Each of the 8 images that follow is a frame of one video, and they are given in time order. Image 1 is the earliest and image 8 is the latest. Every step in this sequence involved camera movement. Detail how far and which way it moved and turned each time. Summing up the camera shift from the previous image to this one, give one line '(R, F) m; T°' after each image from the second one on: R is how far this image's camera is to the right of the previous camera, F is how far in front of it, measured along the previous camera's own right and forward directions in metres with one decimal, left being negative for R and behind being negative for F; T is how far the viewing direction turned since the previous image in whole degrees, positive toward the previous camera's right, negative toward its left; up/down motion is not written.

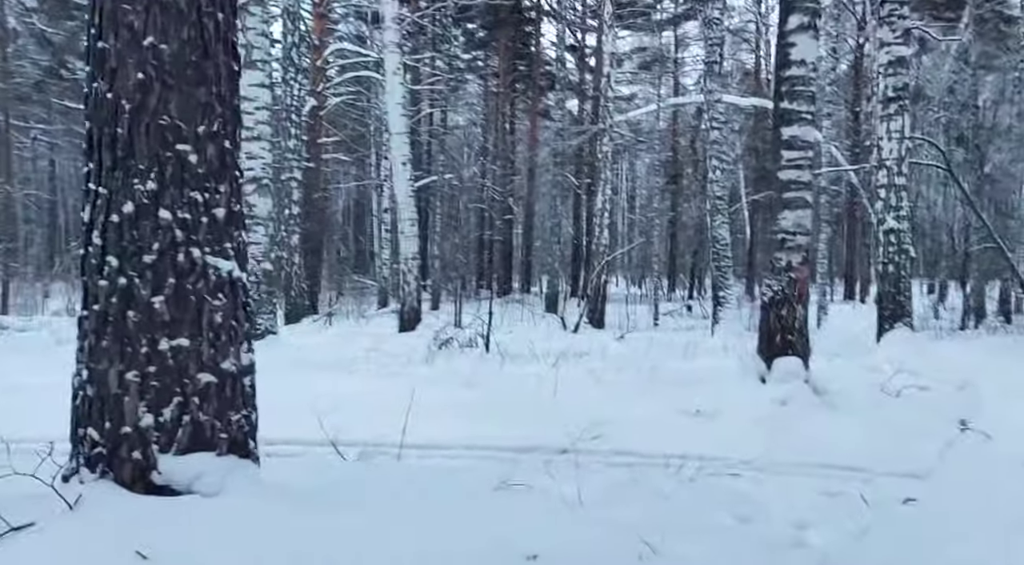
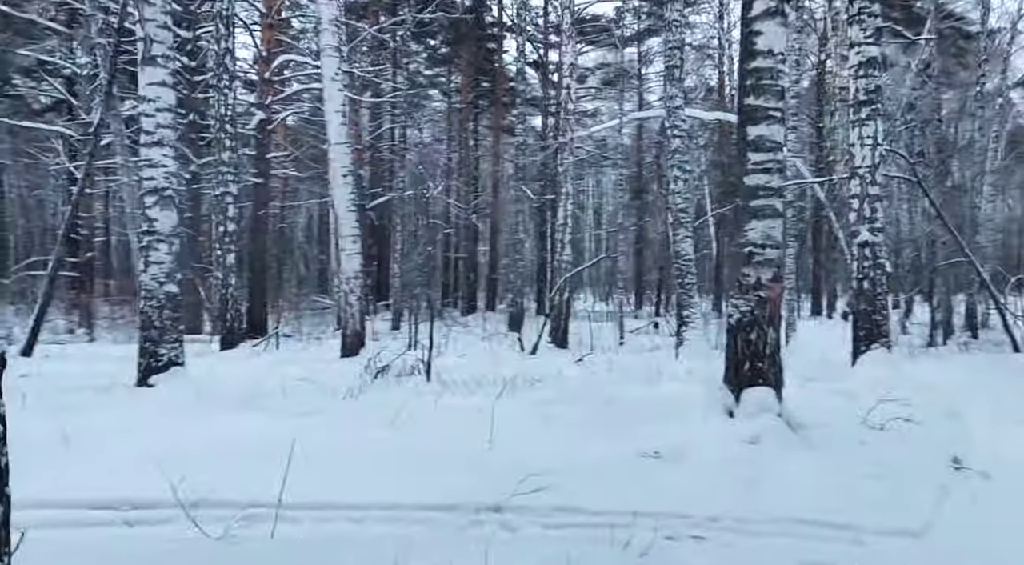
(+0.2, +0.6) m; +2°
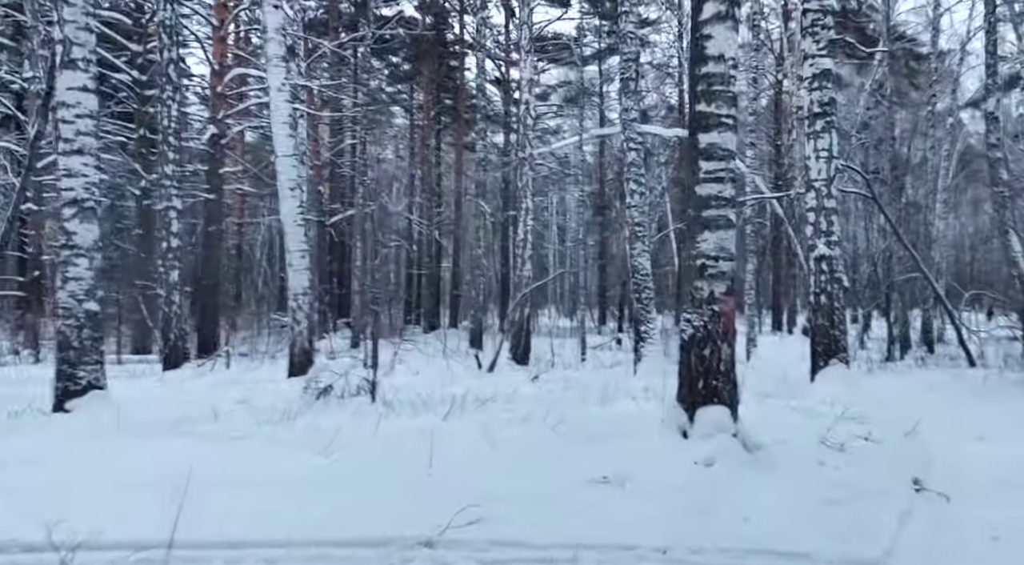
(+0.1, +0.2) m; +2°
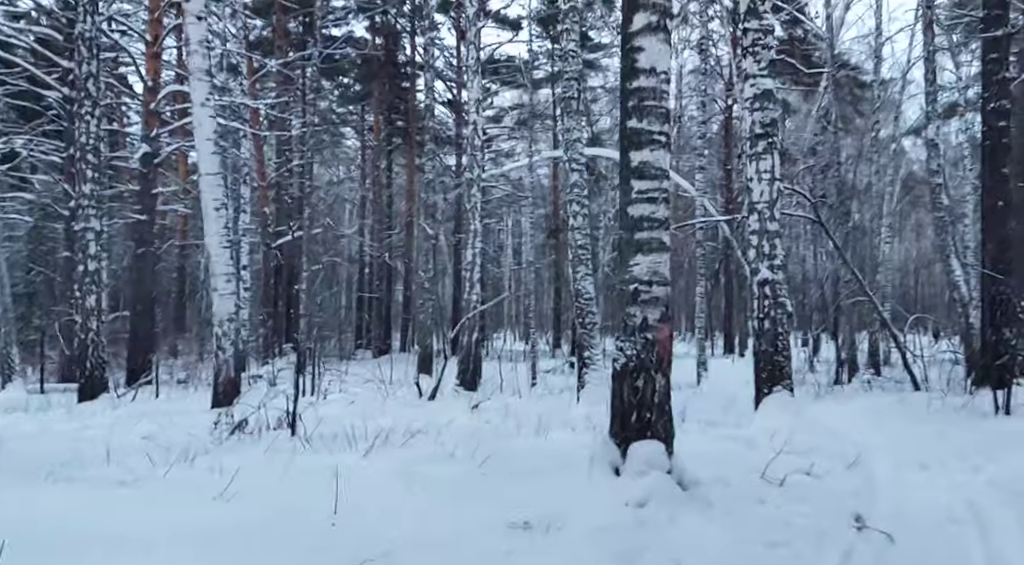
(+0.2, +0.3) m; +3°
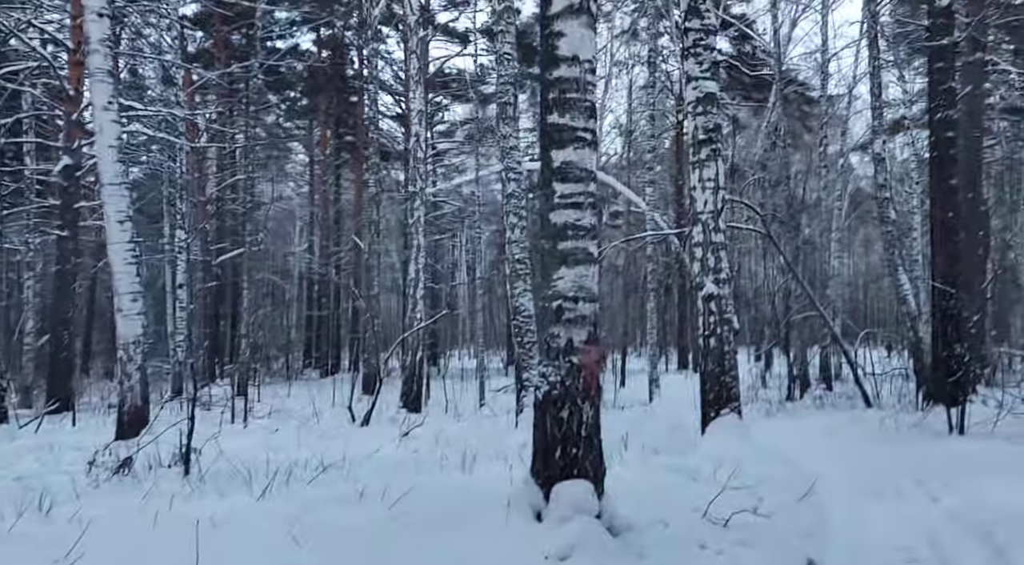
(+0.2, +0.5) m; +3°
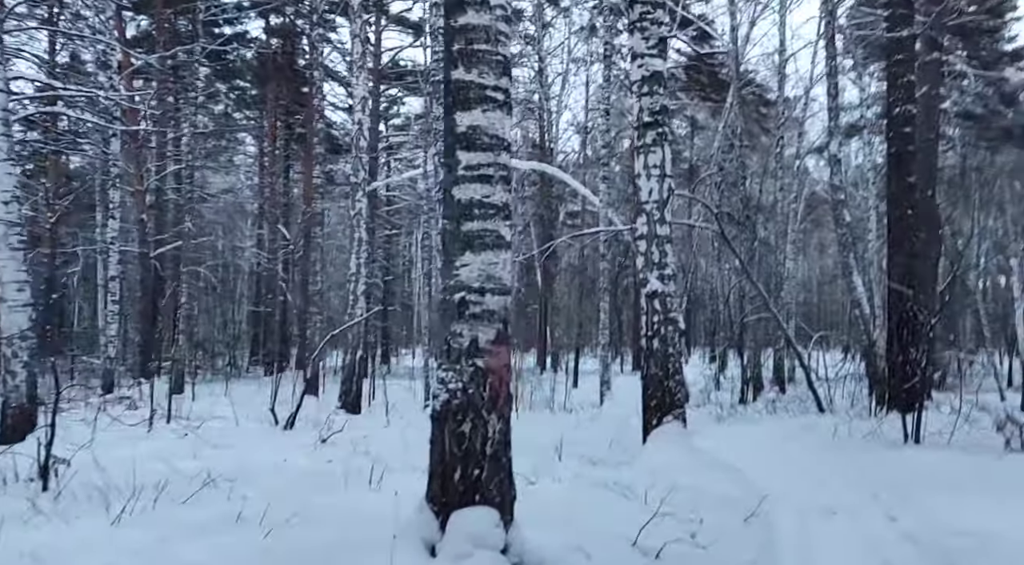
(+0.2, +0.6) m; +3°
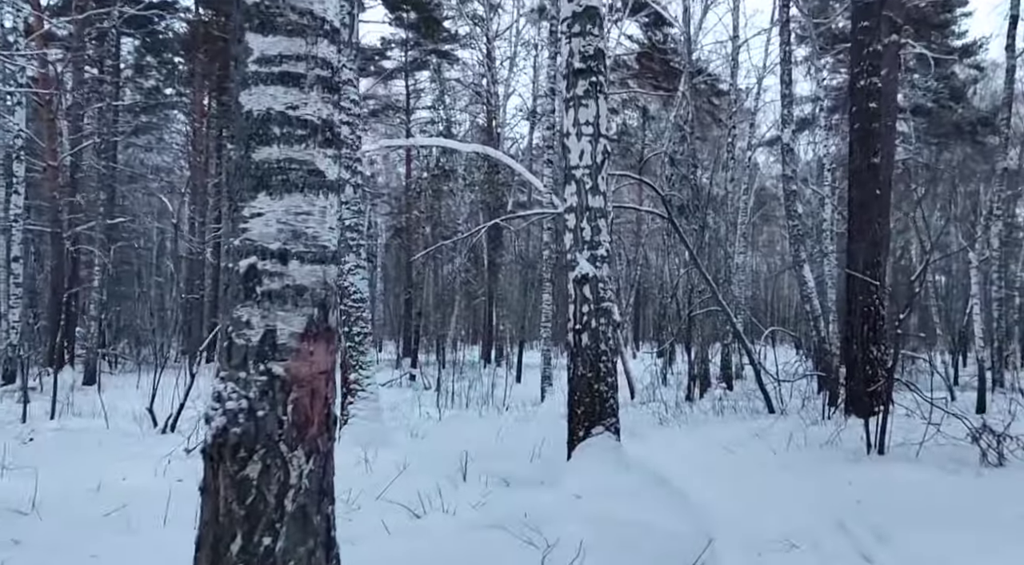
(+0.3, +1.1) m; +3°
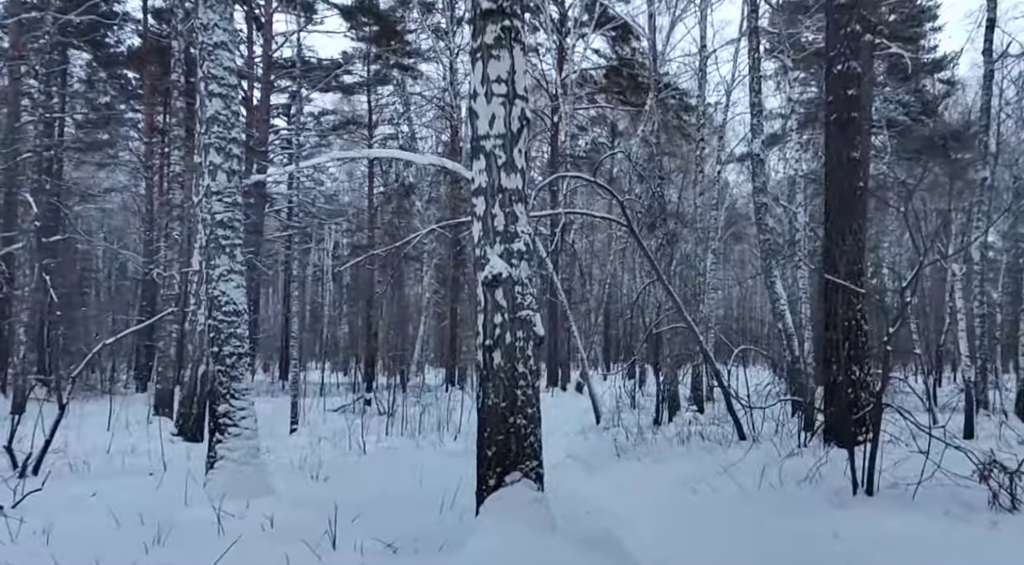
(+0.3, +1.1) m; +2°
